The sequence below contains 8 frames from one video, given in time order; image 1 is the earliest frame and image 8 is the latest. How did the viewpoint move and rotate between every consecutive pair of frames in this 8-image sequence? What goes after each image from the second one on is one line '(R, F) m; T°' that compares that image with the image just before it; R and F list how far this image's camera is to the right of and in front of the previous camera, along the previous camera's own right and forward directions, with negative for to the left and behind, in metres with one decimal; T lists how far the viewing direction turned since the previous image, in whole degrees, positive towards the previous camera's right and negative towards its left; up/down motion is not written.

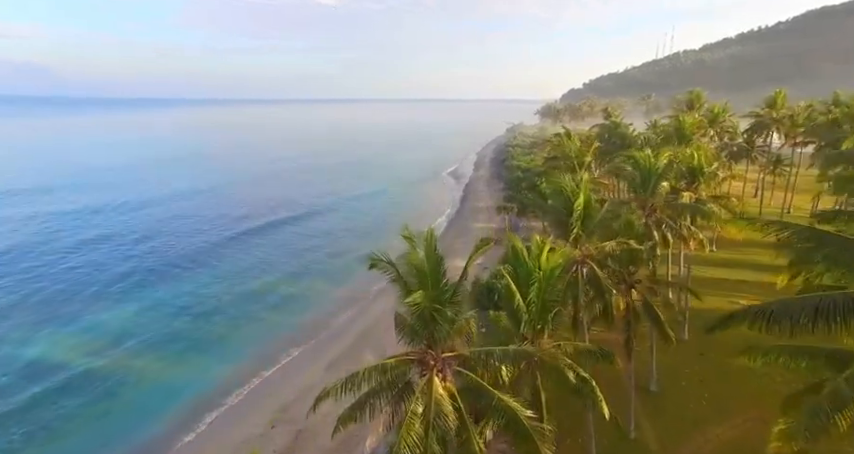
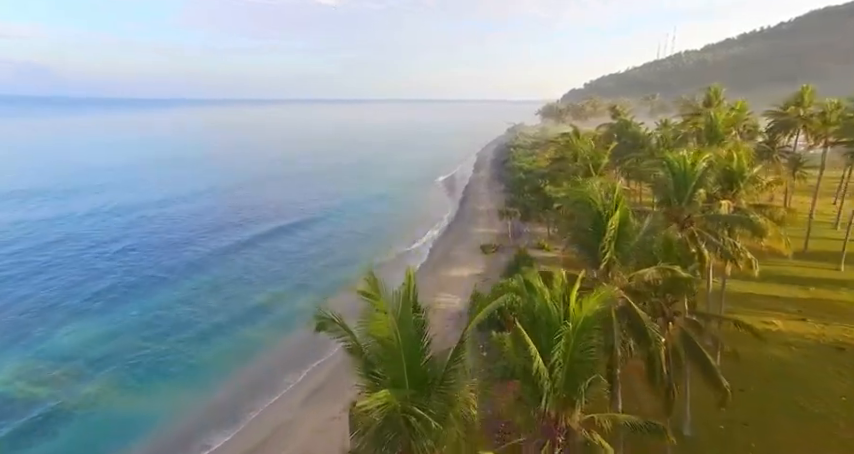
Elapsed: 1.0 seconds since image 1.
(+0.3, +3.1) m; 0°
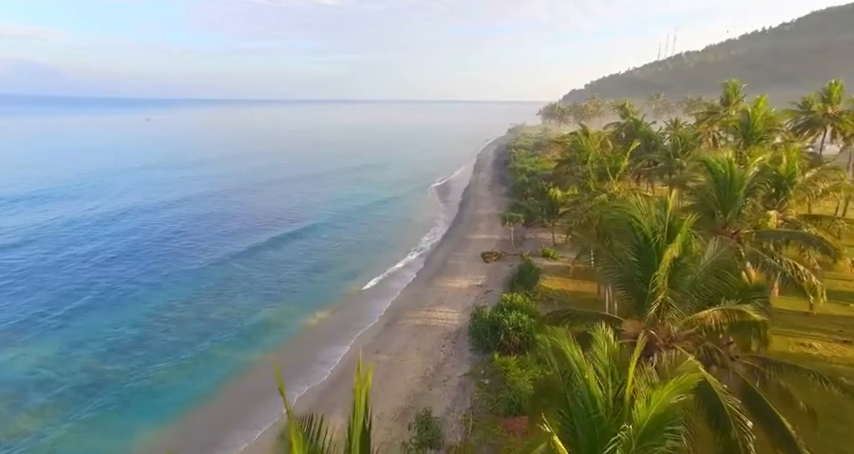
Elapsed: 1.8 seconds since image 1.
(+0.2, +2.8) m; 0°
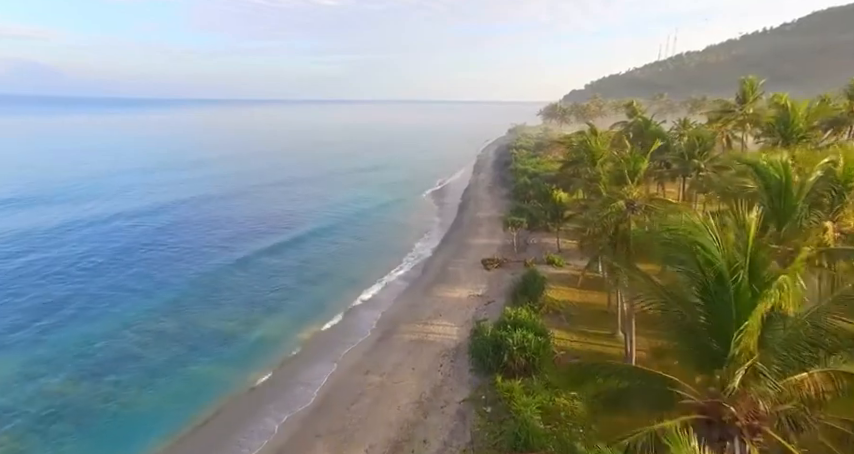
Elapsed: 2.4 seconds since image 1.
(+0.2, +2.3) m; 0°
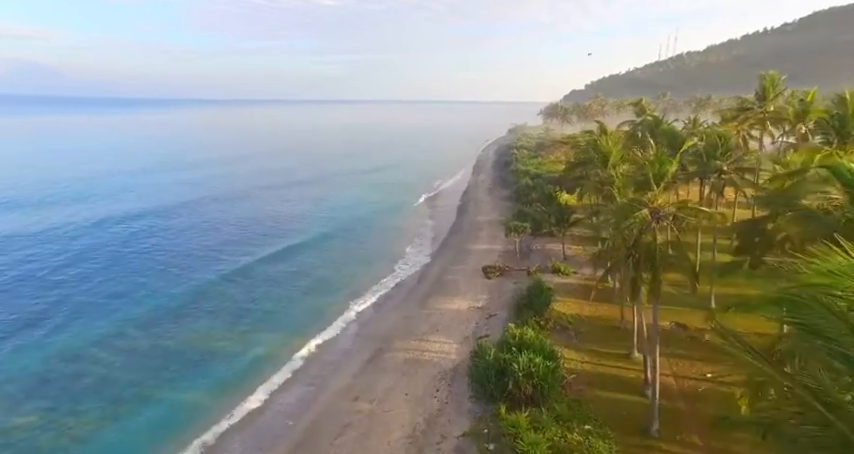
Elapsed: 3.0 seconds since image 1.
(+0.2, +2.4) m; 0°
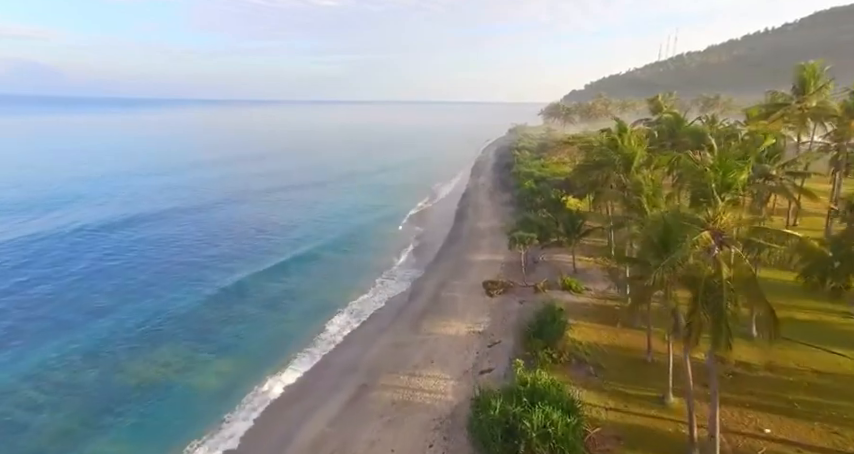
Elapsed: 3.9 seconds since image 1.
(+0.3, +3.9) m; 0°
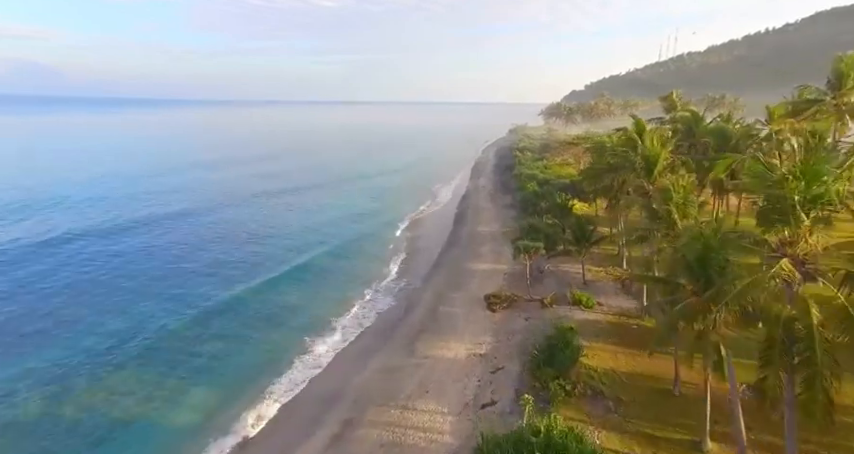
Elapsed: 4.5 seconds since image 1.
(+0.2, +2.8) m; 0°
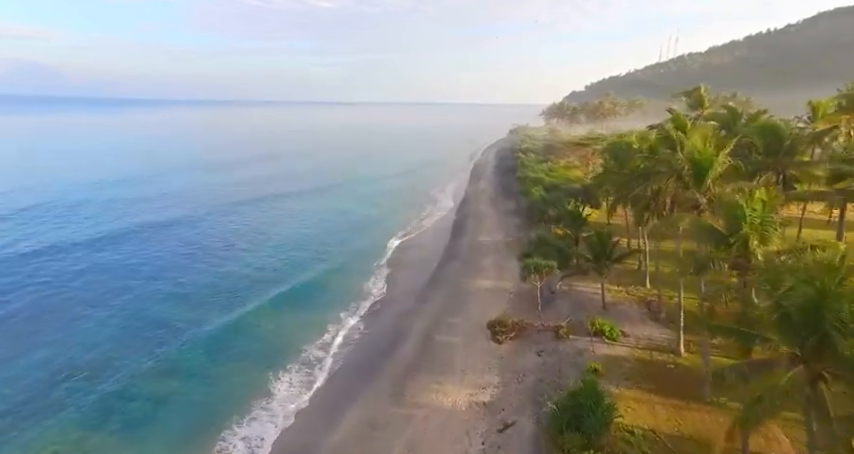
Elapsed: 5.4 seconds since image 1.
(+0.3, +4.3) m; 0°
